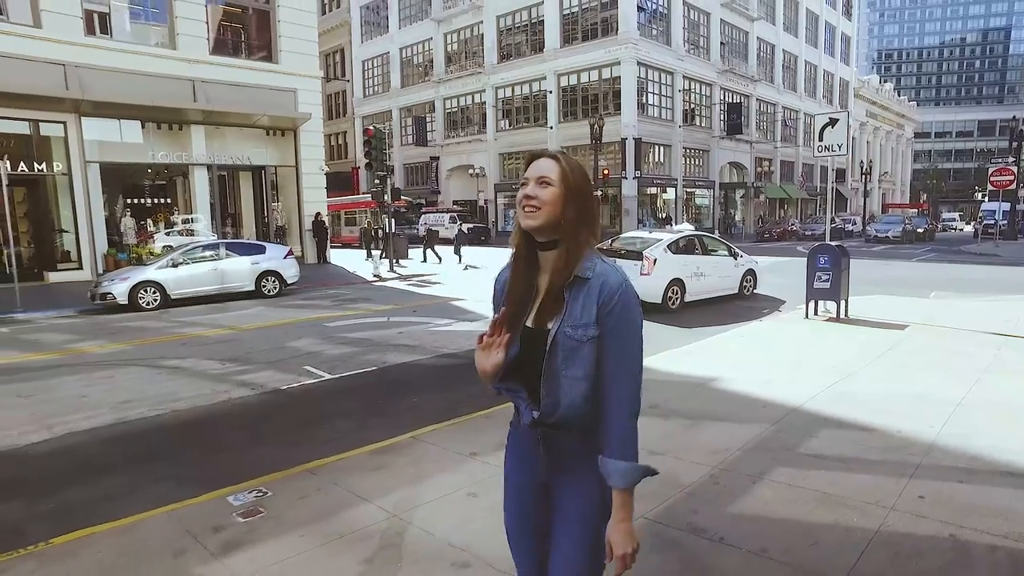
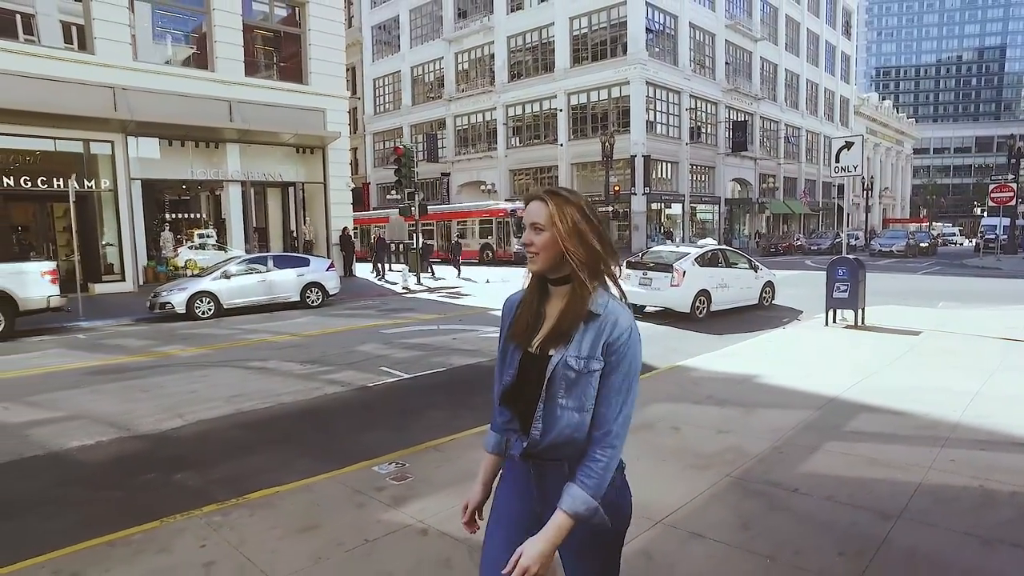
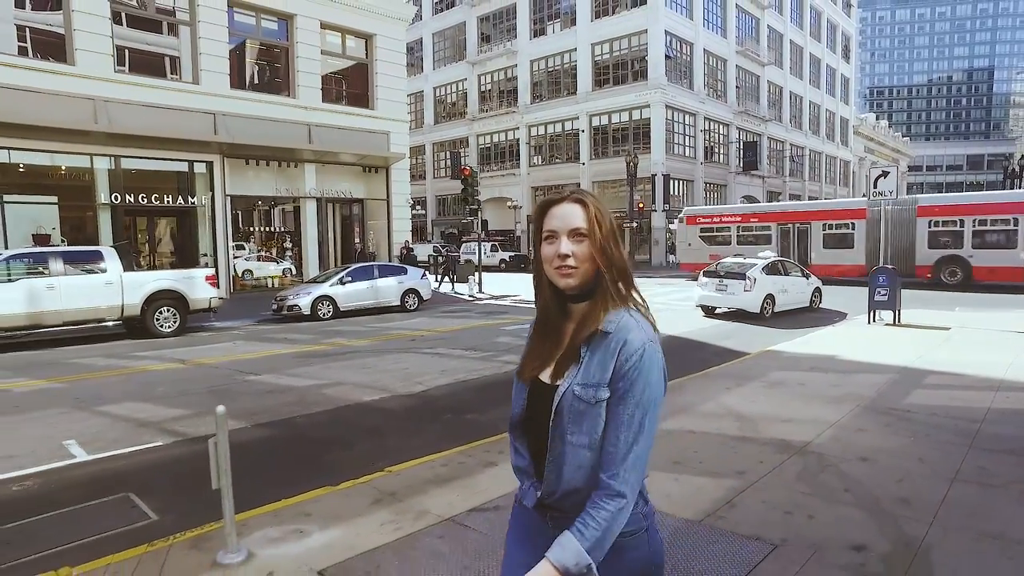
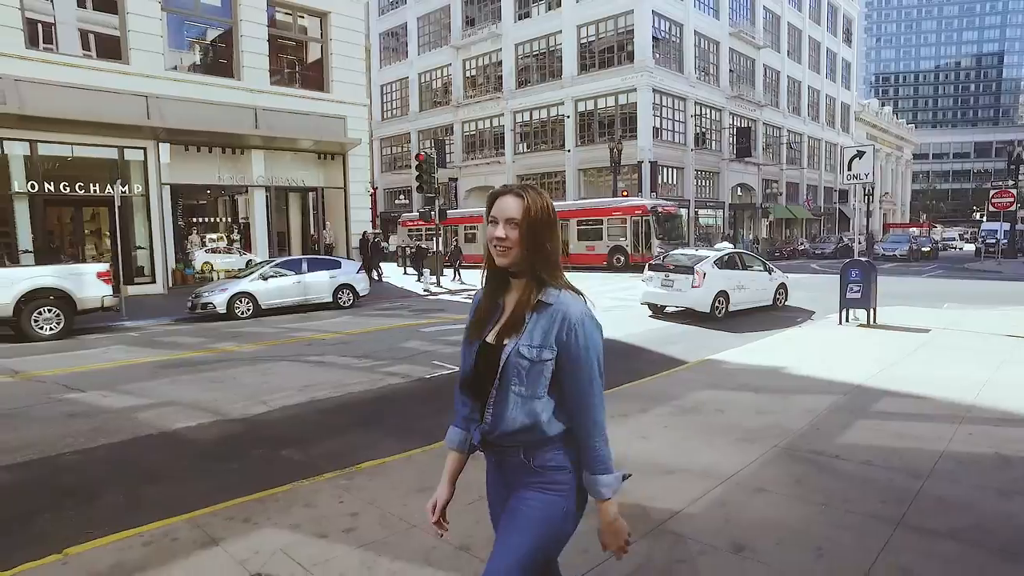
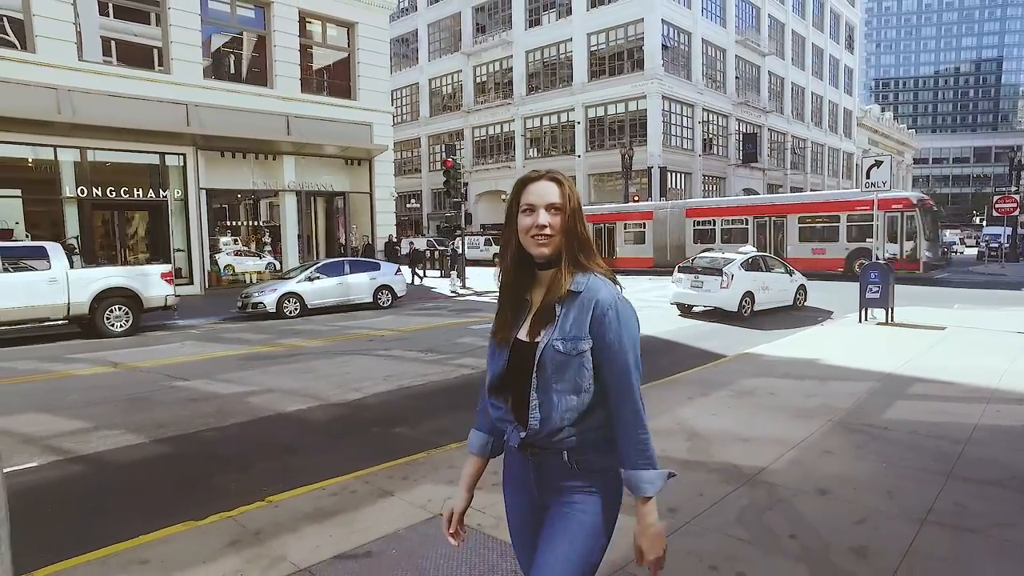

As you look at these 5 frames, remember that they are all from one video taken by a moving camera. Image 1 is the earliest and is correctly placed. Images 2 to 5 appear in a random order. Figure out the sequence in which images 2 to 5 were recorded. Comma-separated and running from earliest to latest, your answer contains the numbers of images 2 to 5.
2, 4, 5, 3
